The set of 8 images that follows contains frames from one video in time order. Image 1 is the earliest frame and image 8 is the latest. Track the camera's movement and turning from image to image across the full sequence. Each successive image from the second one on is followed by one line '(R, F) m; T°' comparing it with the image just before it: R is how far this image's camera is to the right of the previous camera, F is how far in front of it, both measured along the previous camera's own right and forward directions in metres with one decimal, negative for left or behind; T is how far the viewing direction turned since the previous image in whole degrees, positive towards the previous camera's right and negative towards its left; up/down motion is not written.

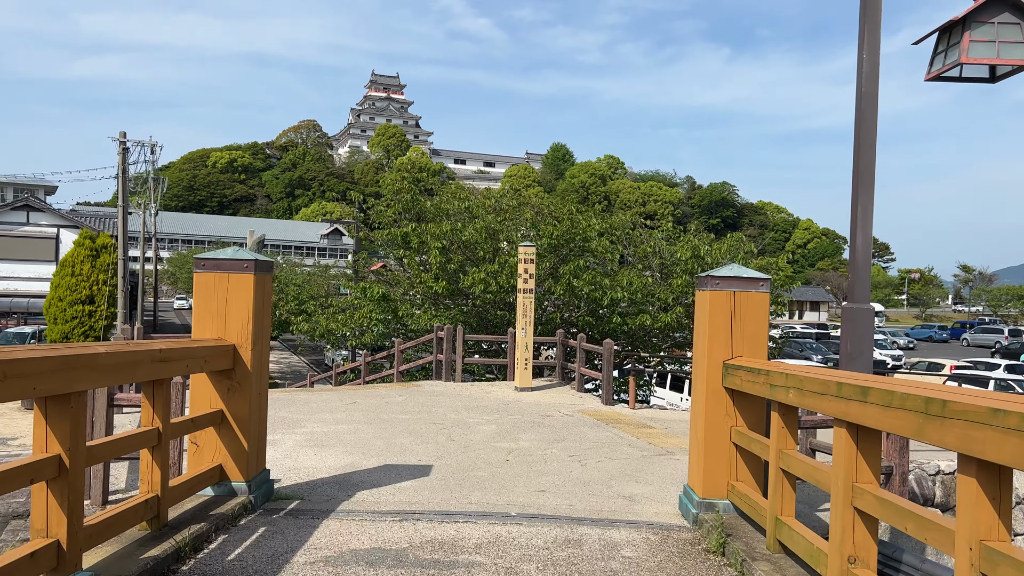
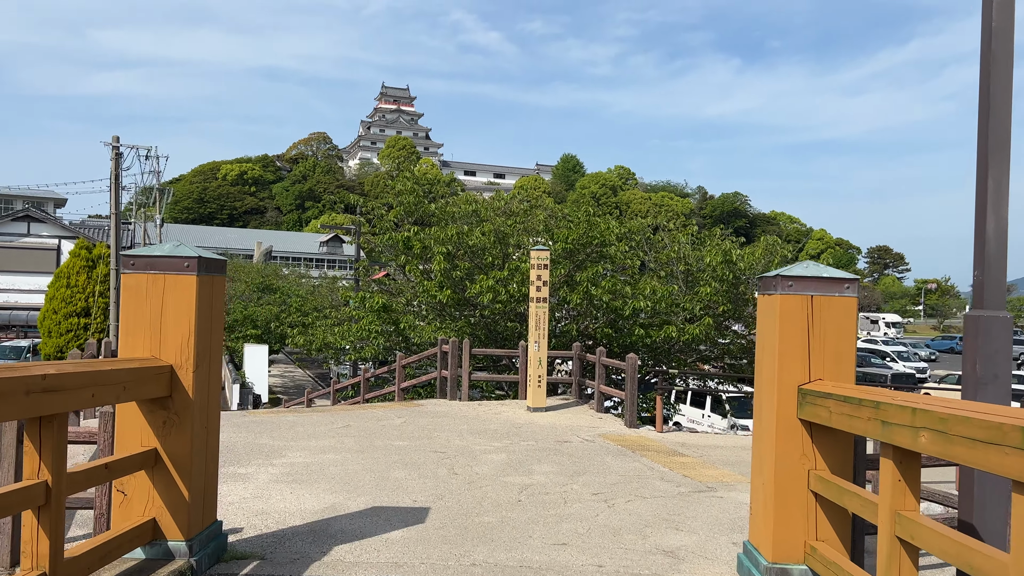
(0.0, +1.3) m; -1°
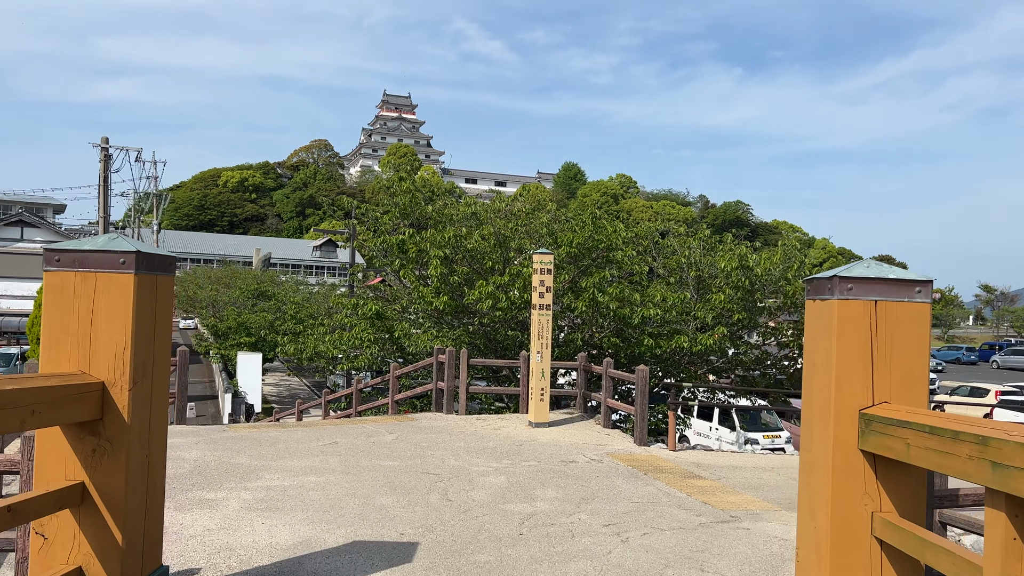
(0.0, +0.8) m; 0°
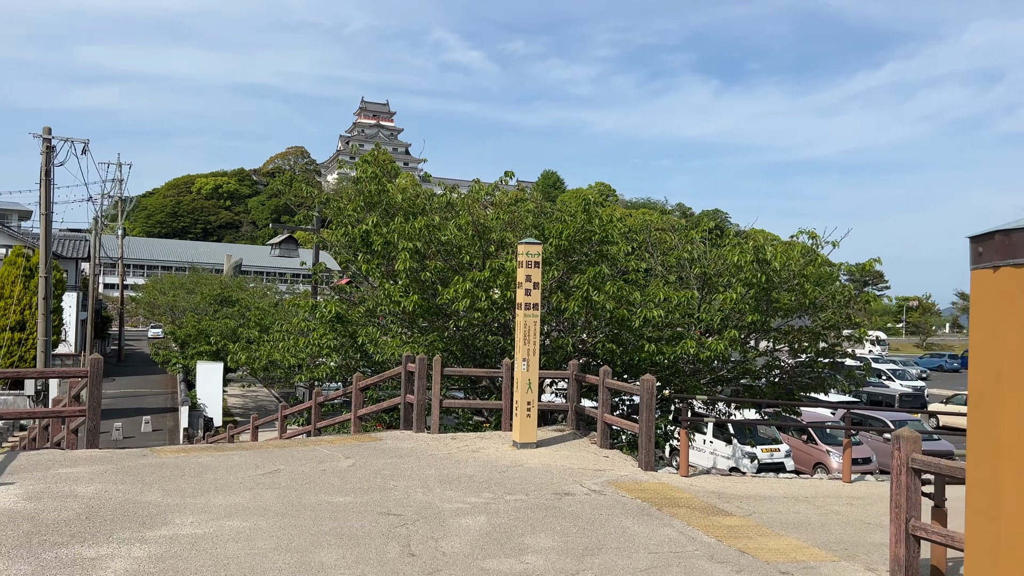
(0.0, +1.6) m; +1°
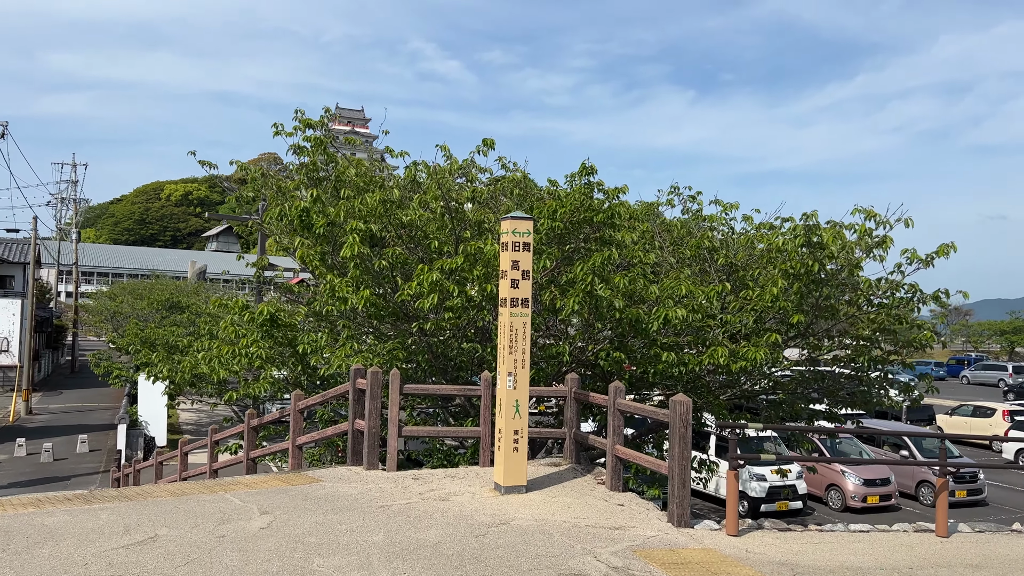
(0.0, +2.4) m; +2°
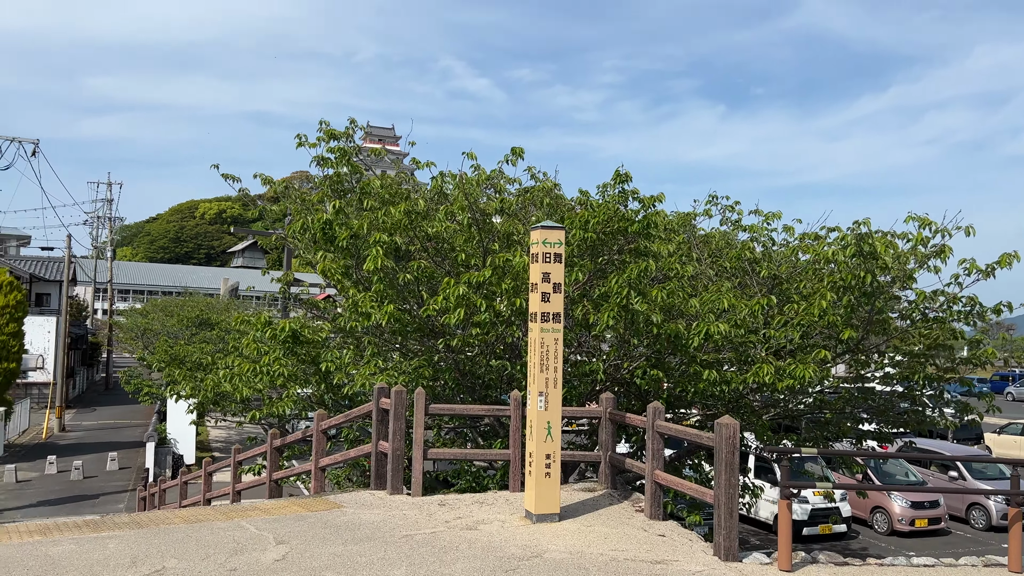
(0.0, +0.4) m; -2°
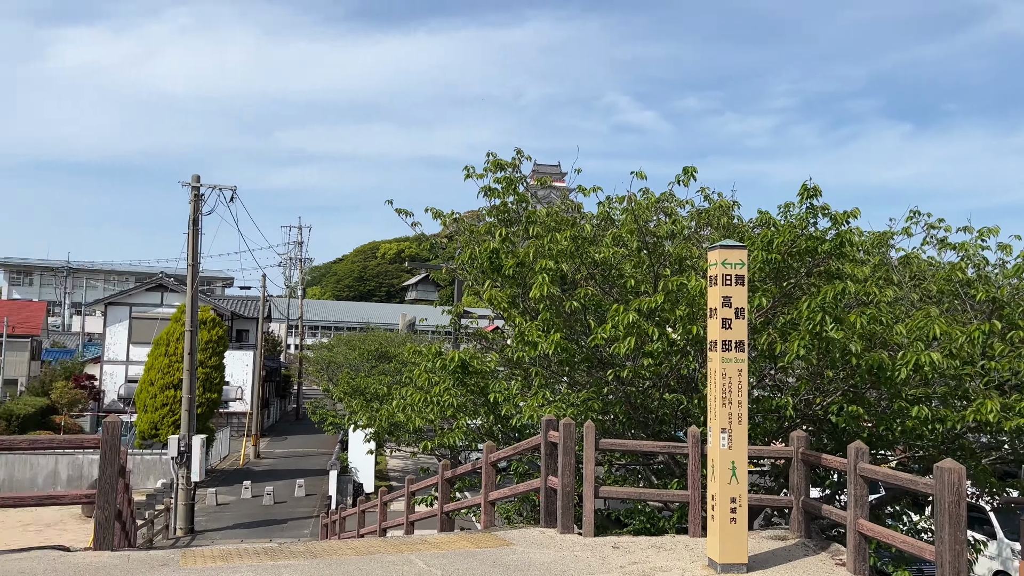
(0.0, +0.4) m; -12°
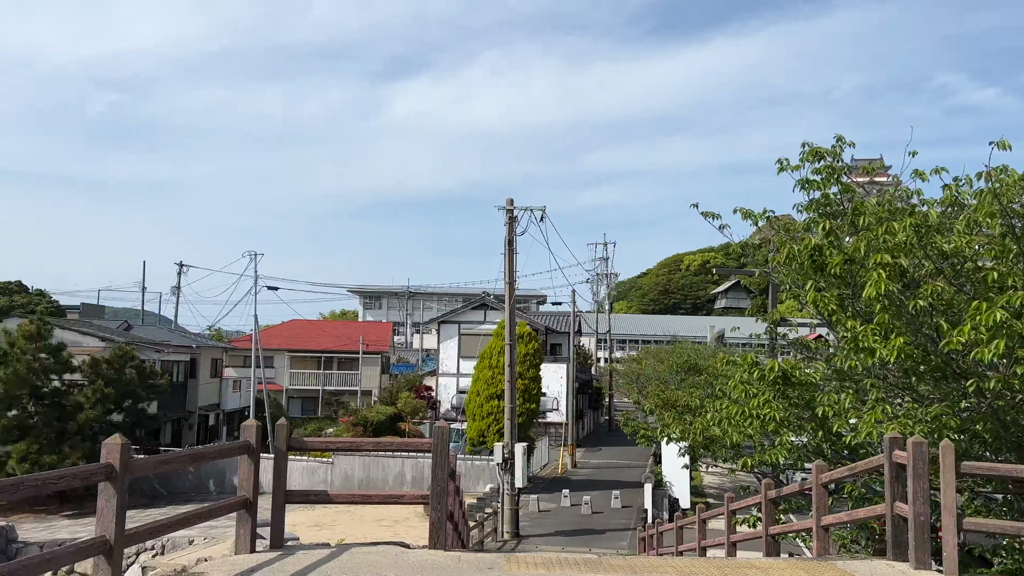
(-0.1, +0.3) m; -22°
